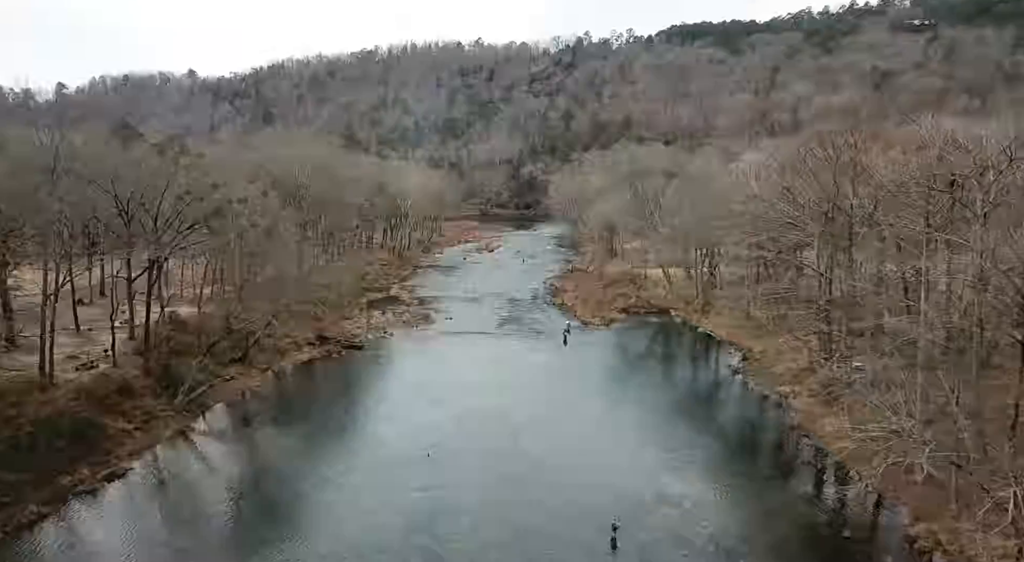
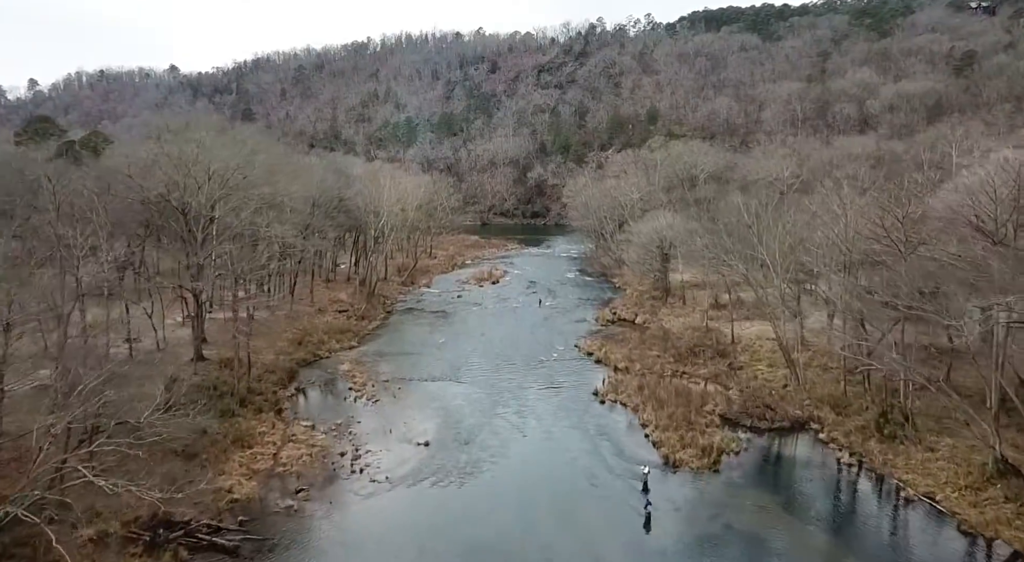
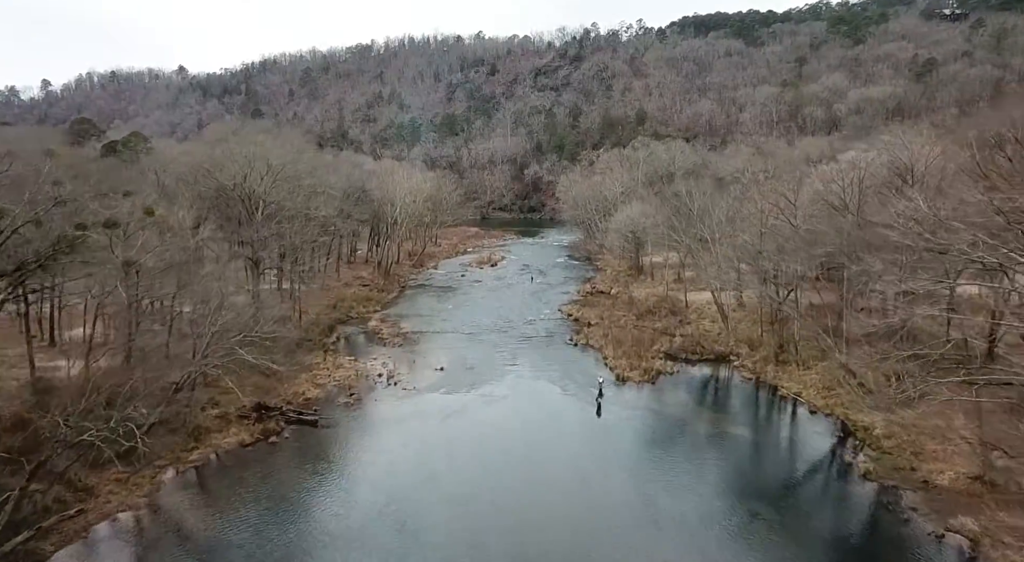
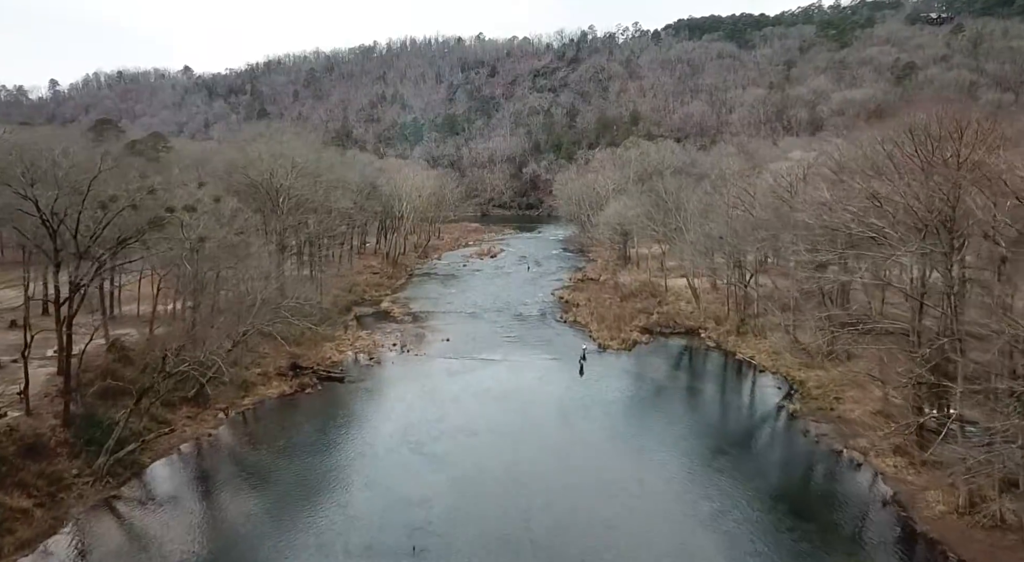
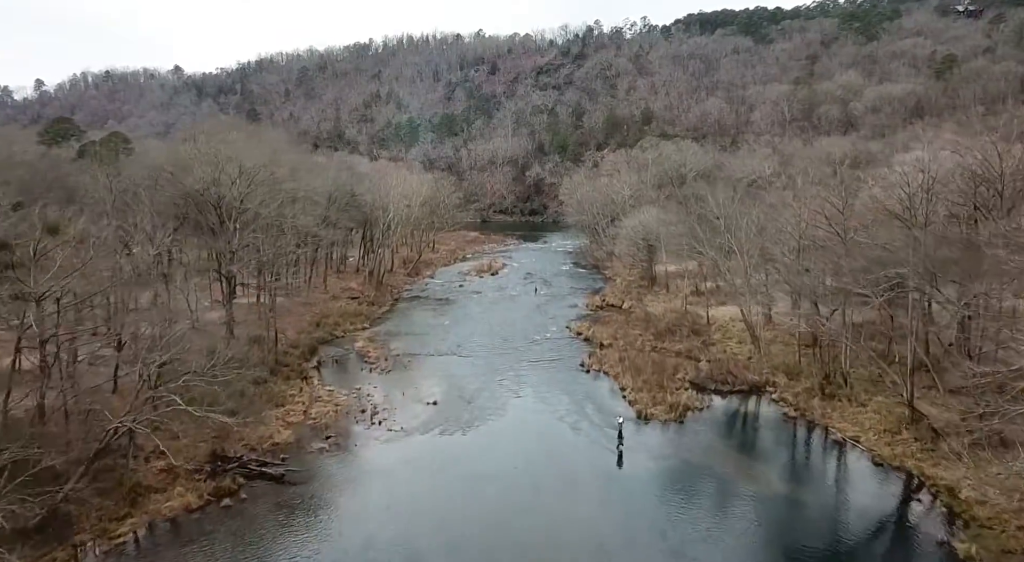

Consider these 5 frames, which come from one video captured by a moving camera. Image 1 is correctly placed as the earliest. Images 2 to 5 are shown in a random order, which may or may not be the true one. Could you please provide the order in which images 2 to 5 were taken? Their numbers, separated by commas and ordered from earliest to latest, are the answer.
4, 3, 5, 2
